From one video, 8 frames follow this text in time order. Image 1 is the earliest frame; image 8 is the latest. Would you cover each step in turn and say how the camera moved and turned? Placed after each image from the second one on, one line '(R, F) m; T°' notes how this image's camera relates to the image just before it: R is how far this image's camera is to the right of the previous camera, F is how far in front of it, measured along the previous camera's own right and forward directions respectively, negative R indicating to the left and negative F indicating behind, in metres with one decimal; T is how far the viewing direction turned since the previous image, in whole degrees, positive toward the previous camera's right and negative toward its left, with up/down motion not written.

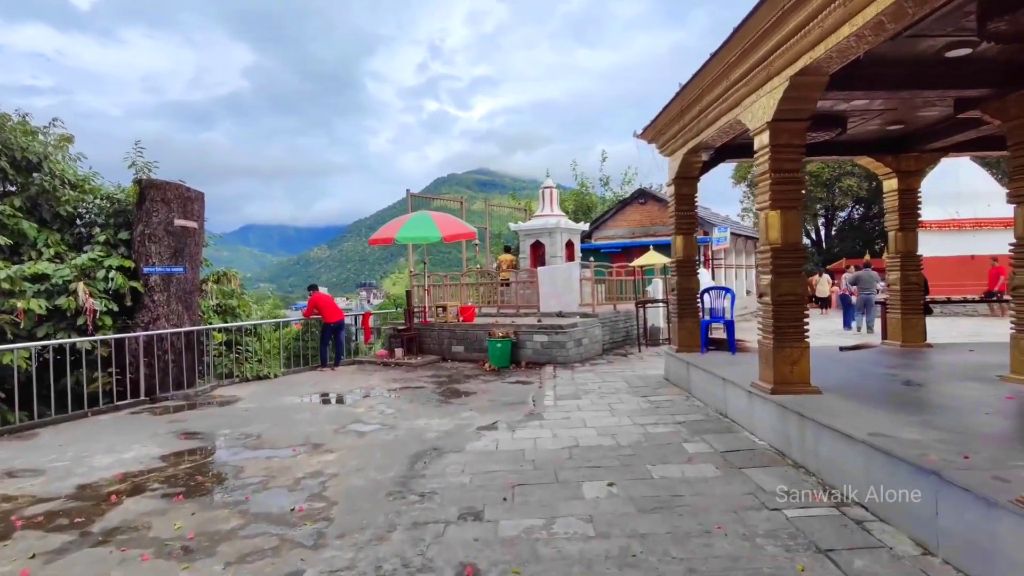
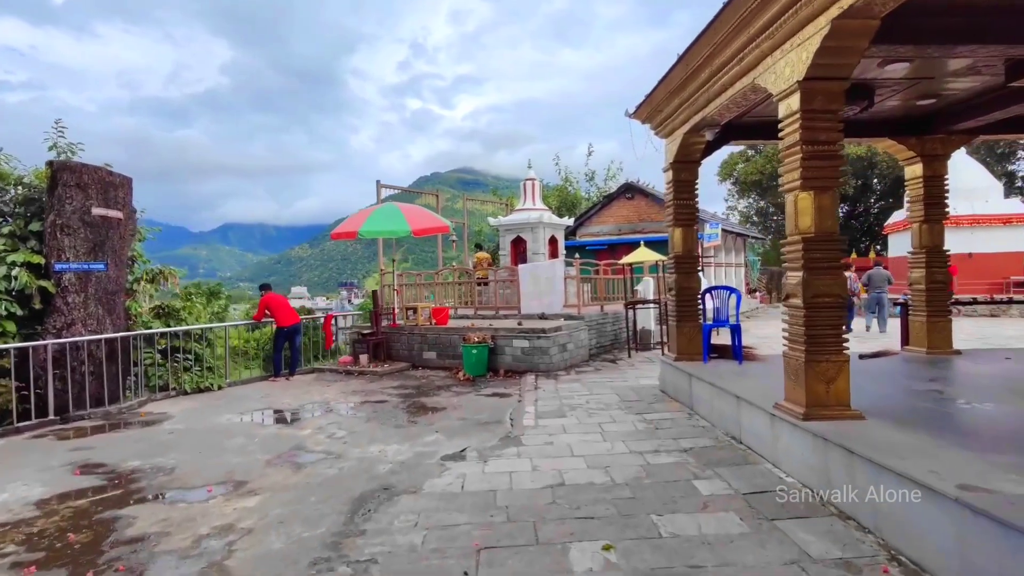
(+0.1, +1.1) m; +2°
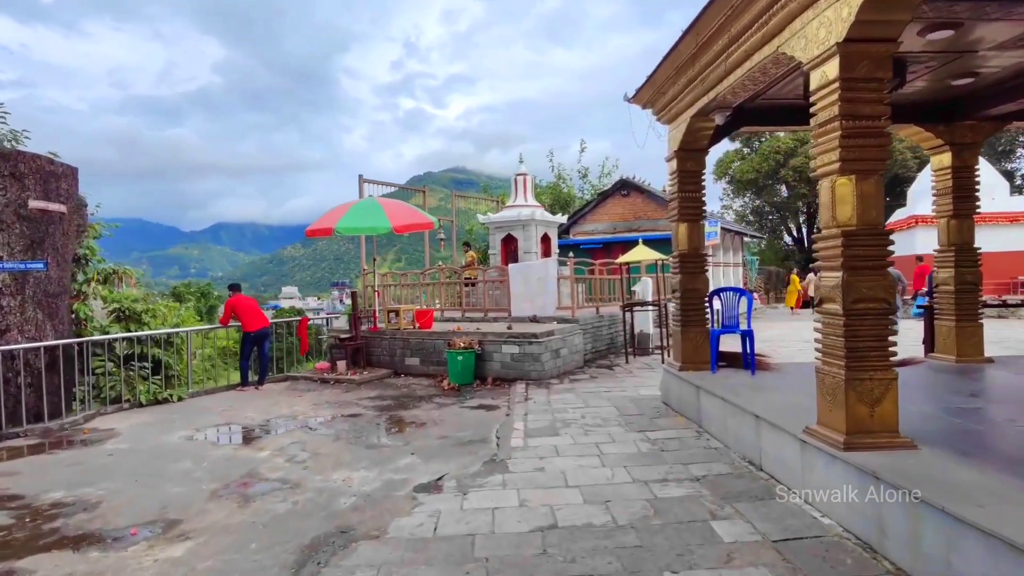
(+0.1, +0.7) m; +1°
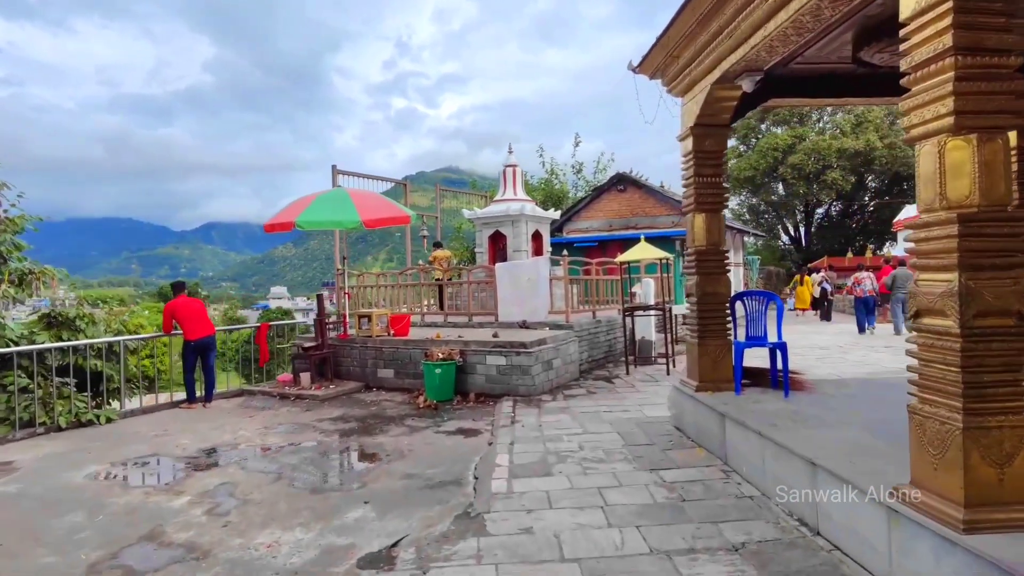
(+0.1, +1.1) m; +1°
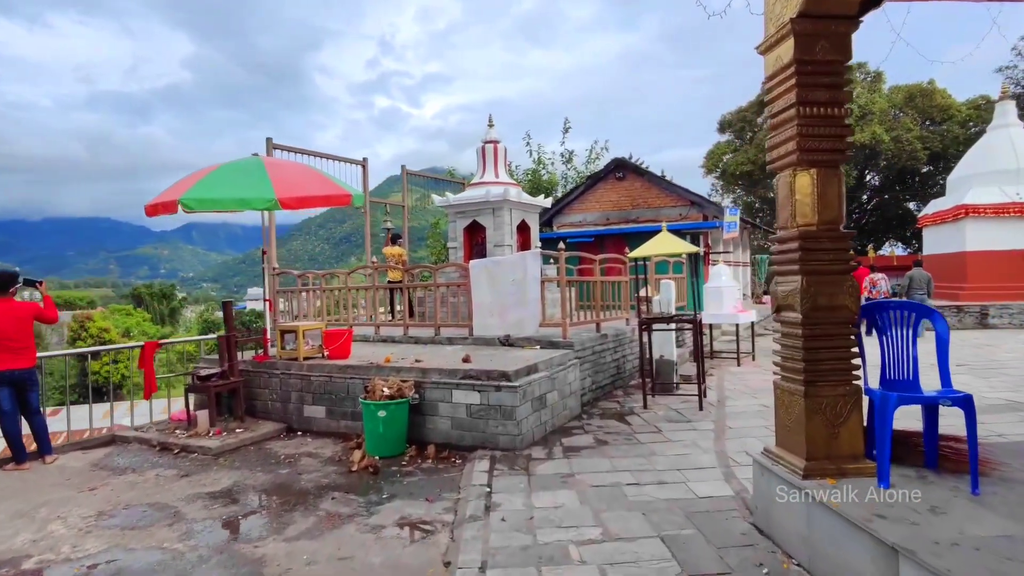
(+0.1, +2.3) m; +1°
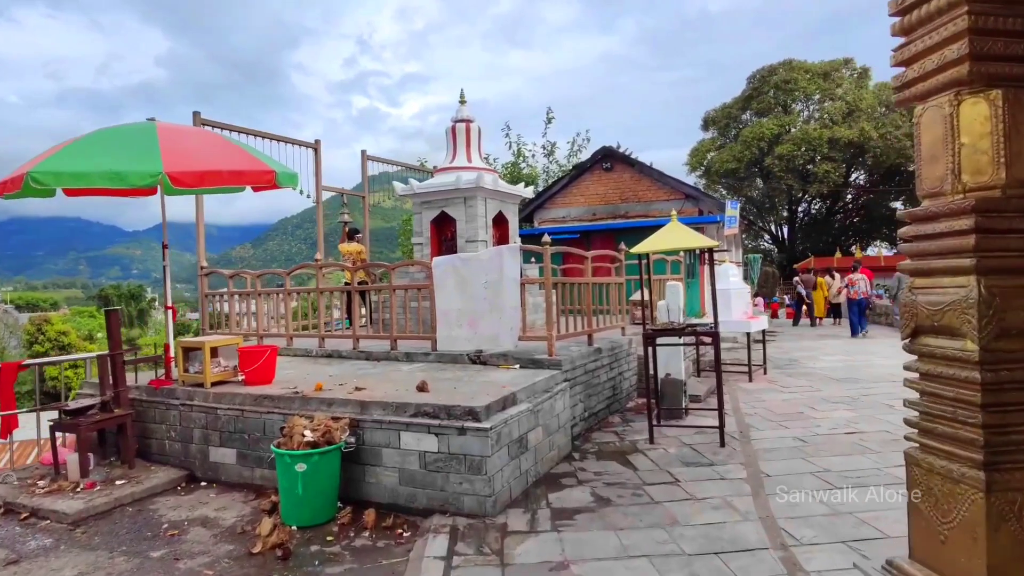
(+0.1, +1.4) m; +2°
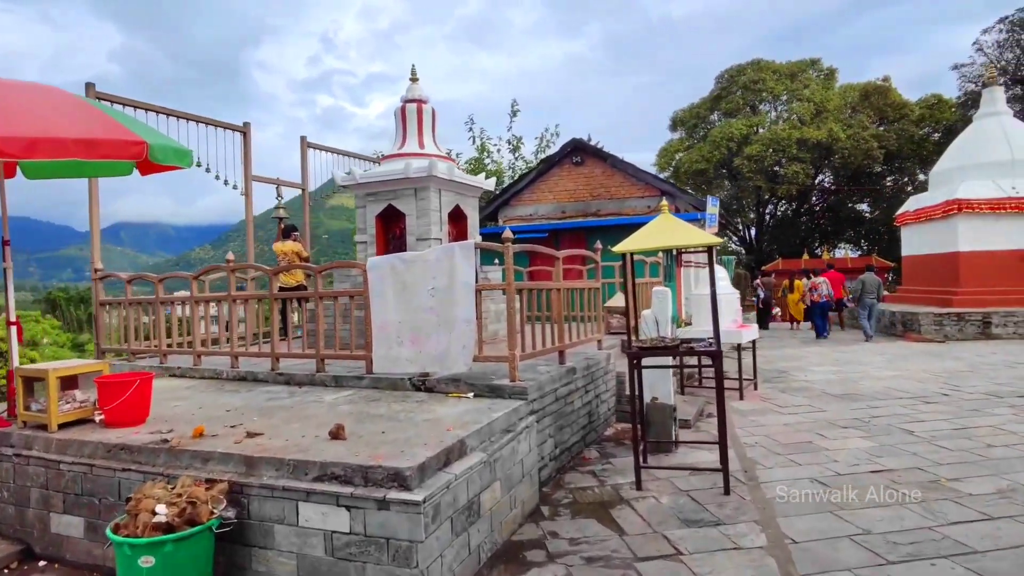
(+0.1, +1.1) m; +3°
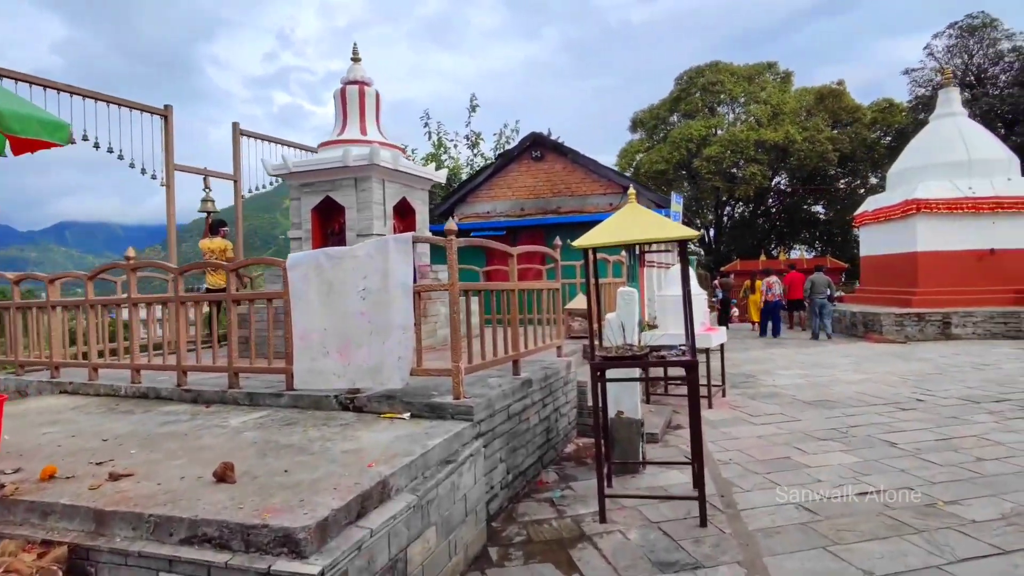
(+0.1, +0.6) m; +4°
